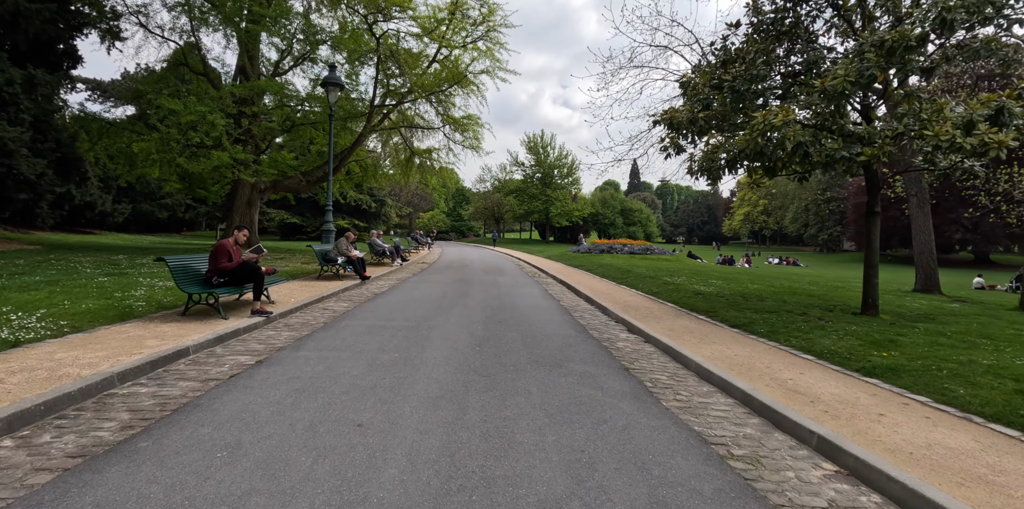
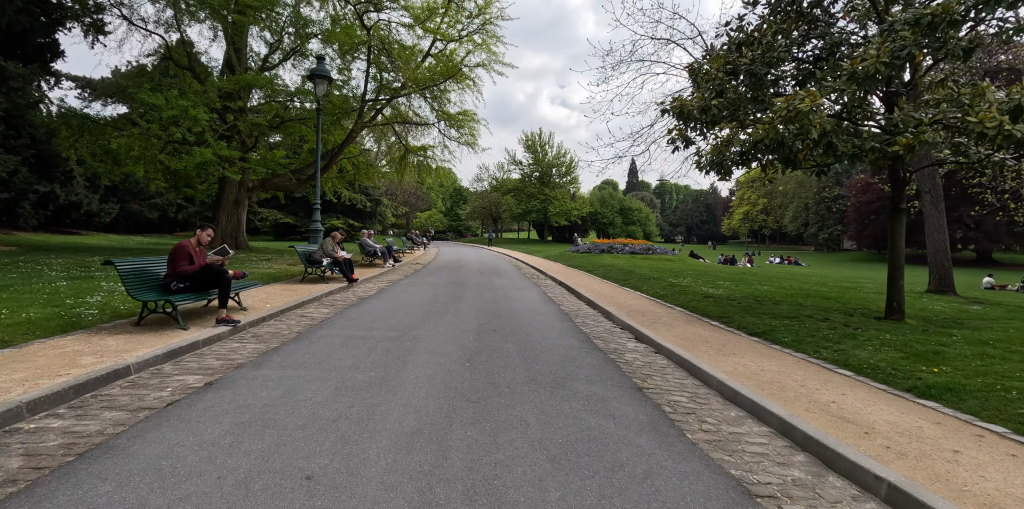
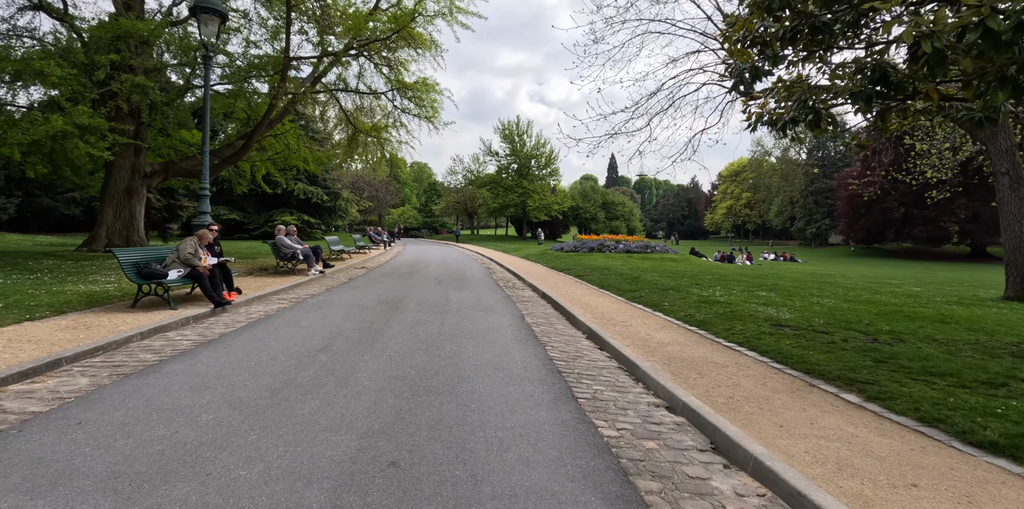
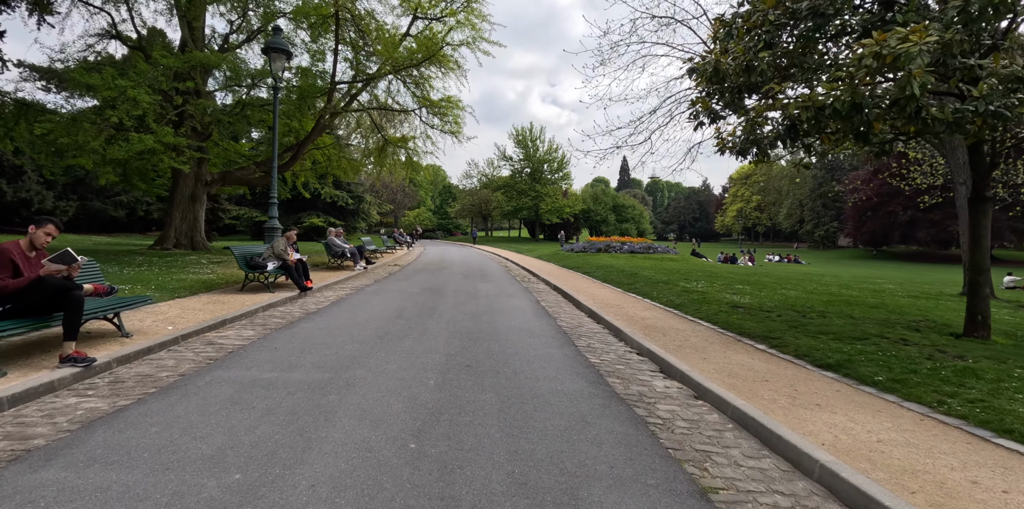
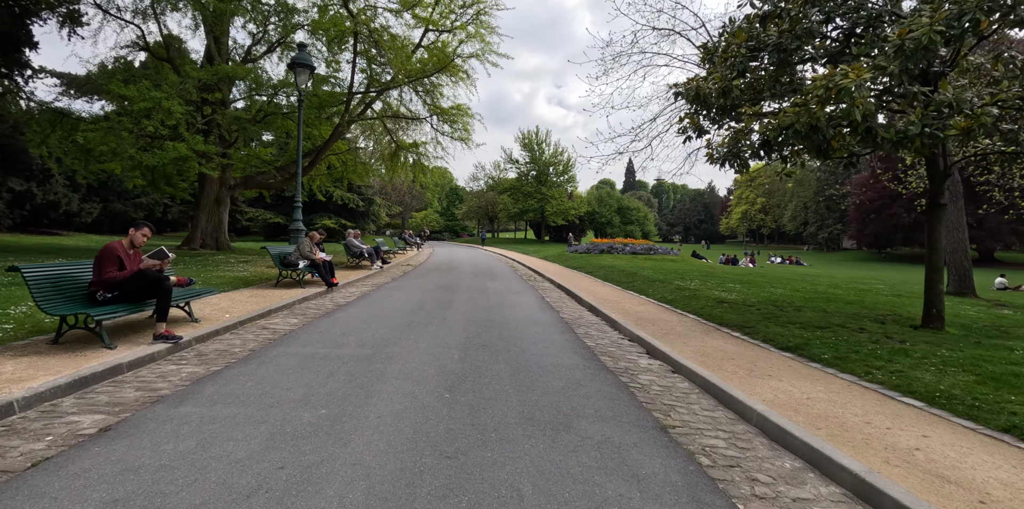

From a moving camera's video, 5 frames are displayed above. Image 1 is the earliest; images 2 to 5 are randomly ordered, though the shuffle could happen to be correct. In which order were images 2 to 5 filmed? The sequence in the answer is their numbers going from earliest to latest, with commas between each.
2, 5, 4, 3
